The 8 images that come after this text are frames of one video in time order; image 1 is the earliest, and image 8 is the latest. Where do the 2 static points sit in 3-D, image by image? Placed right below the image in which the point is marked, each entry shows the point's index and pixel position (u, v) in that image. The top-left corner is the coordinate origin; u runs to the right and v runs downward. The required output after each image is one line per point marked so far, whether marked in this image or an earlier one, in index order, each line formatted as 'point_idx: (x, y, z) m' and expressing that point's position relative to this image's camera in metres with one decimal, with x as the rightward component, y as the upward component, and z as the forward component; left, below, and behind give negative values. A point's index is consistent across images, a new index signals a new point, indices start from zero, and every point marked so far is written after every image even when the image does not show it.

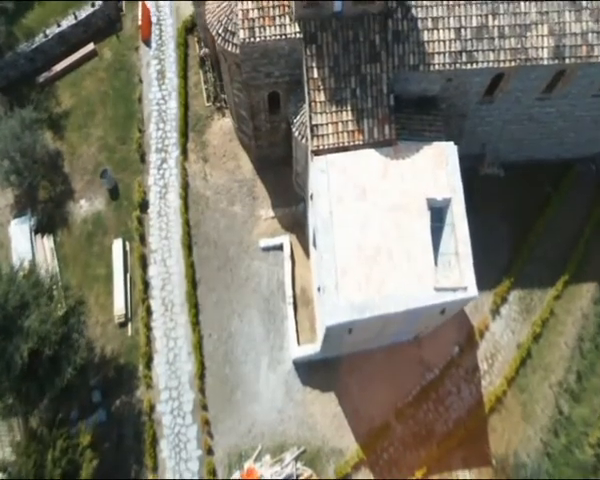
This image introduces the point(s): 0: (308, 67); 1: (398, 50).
0: (+0.3, +5.6, +17.7) m
1: (+3.2, +6.2, +17.9) m
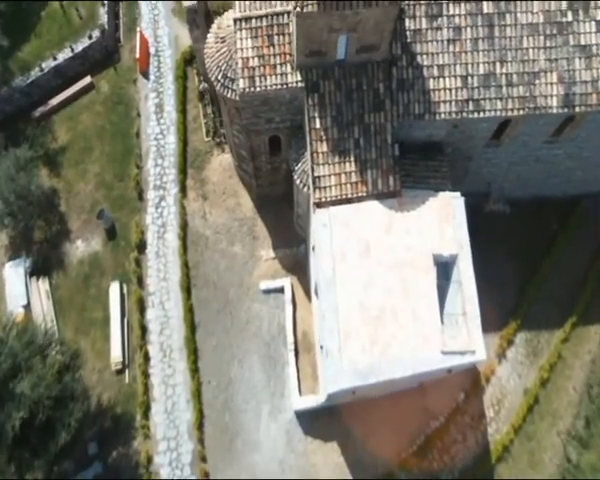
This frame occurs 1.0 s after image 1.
0: (+0.3, +3.9, +17.2) m
1: (+3.3, +4.5, +17.3) m
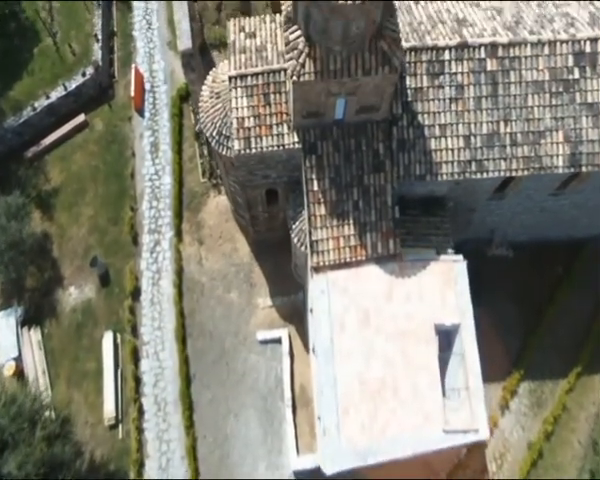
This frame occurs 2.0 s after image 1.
0: (+0.2, +1.9, +16.6) m
1: (+3.2, +2.5, +16.8) m
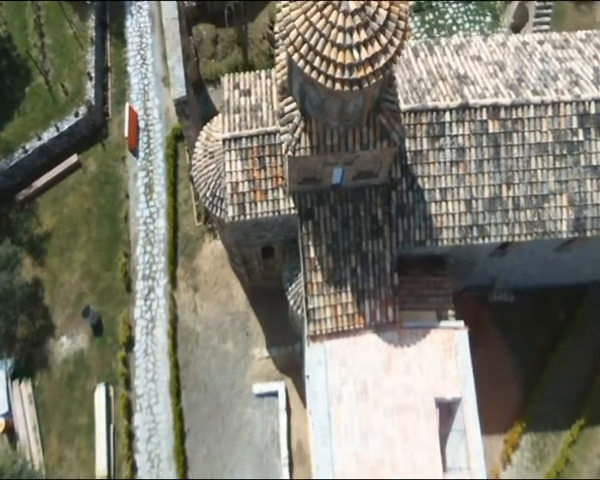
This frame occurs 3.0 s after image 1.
0: (+0.1, -0.2, +16.1) m
1: (+3.1, +0.5, +16.3) m
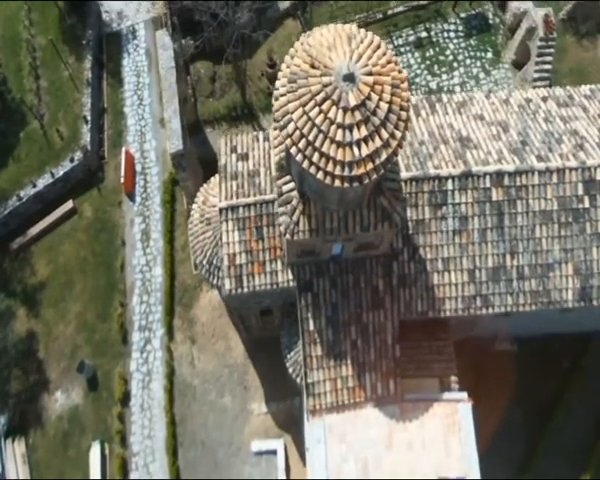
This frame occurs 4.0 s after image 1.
0: (+0.1, -2.3, +15.7) m
1: (+3.0, -1.6, +15.8) m
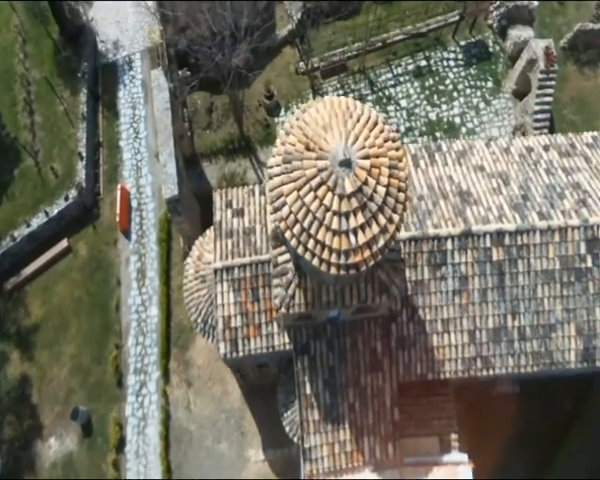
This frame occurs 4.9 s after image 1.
0: (0.0, -4.0, +15.4) m
1: (+2.9, -3.3, +15.5) m
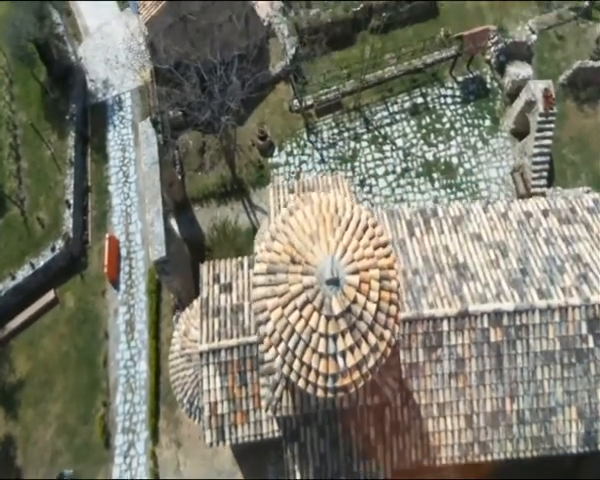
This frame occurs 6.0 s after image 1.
0: (-0.3, -6.2, +14.7) m
1: (+2.7, -5.6, +14.9) m
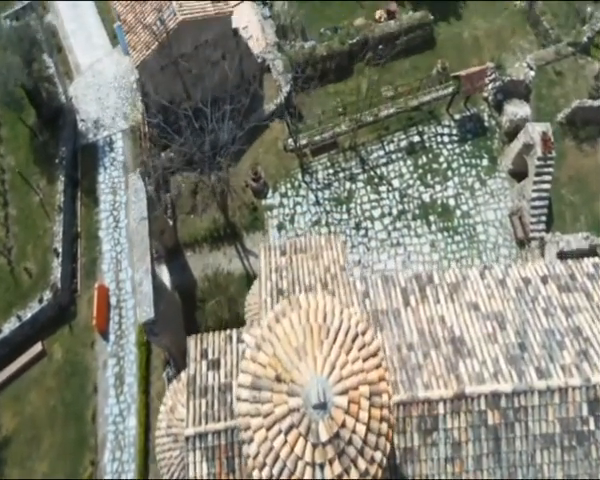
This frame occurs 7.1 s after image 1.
0: (-0.6, -8.3, +14.2) m
1: (+2.4, -7.7, +14.3) m
